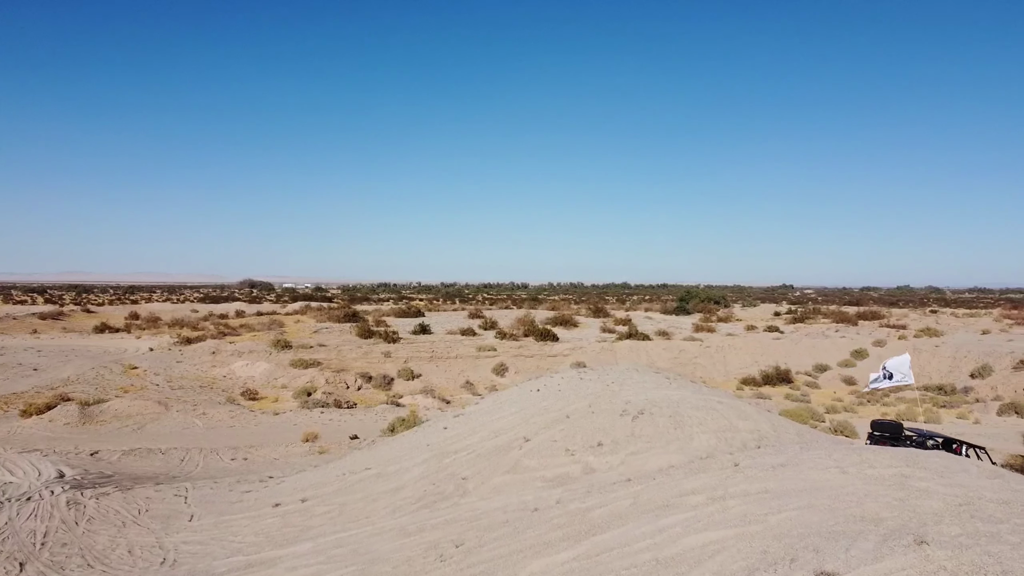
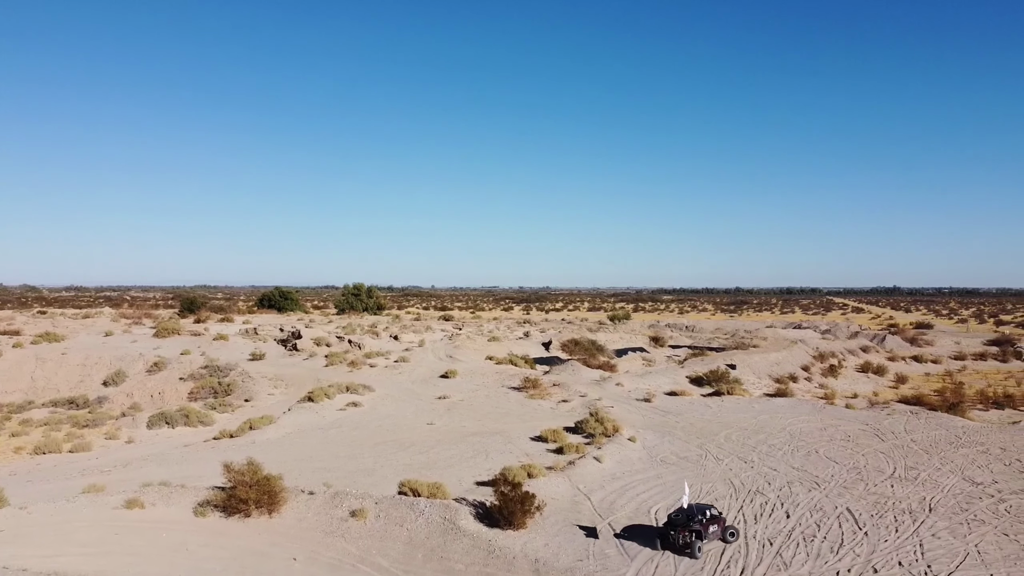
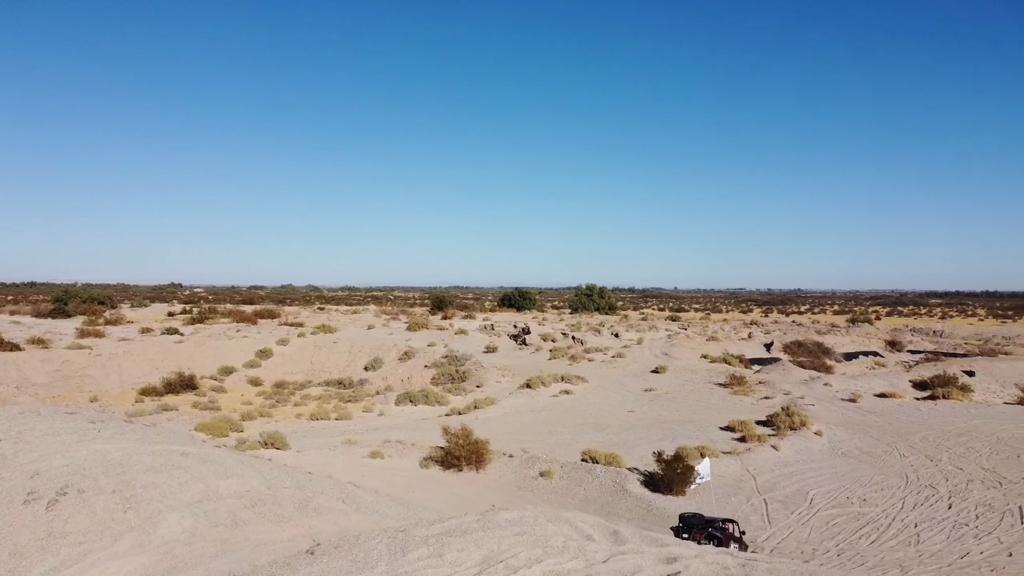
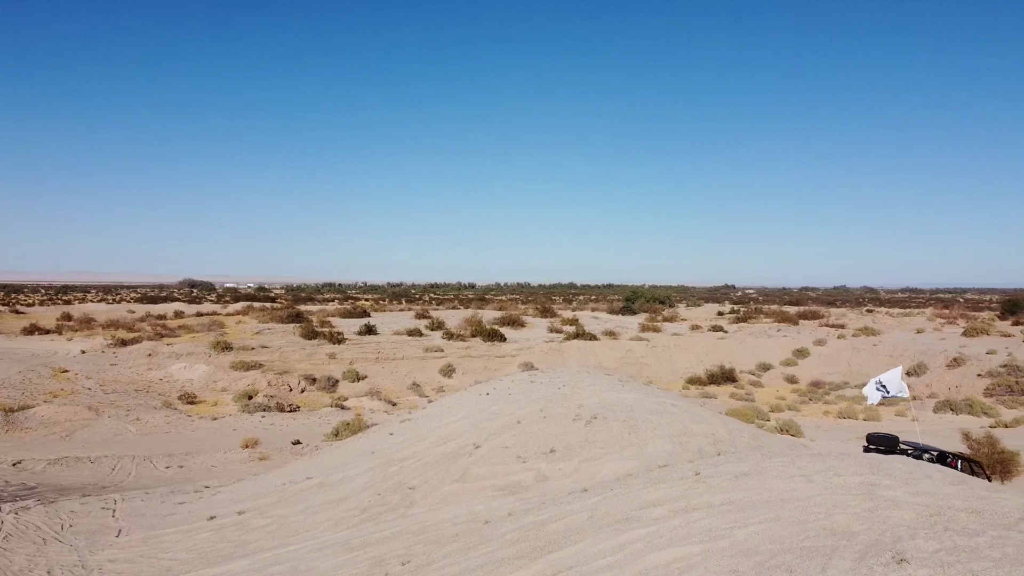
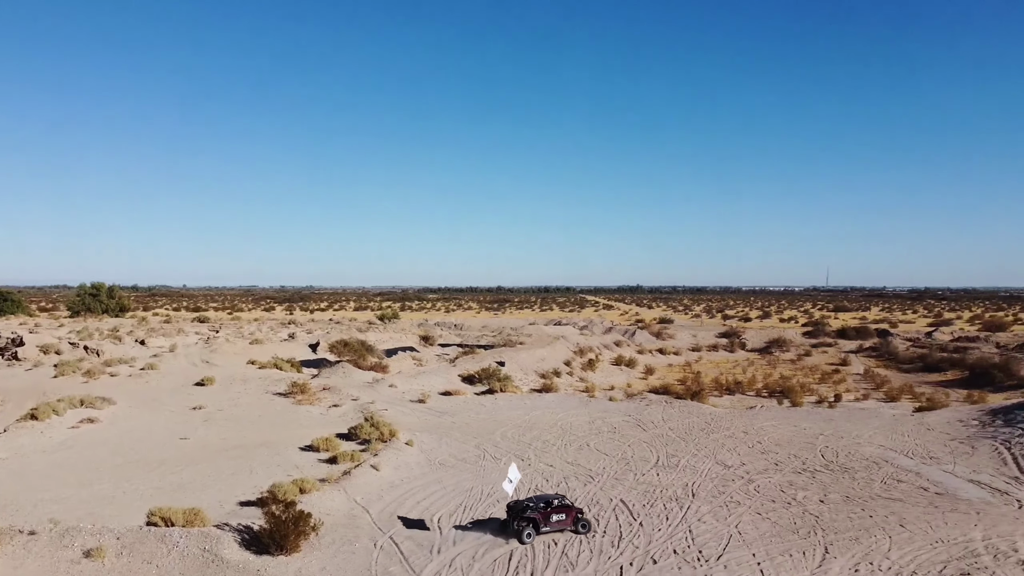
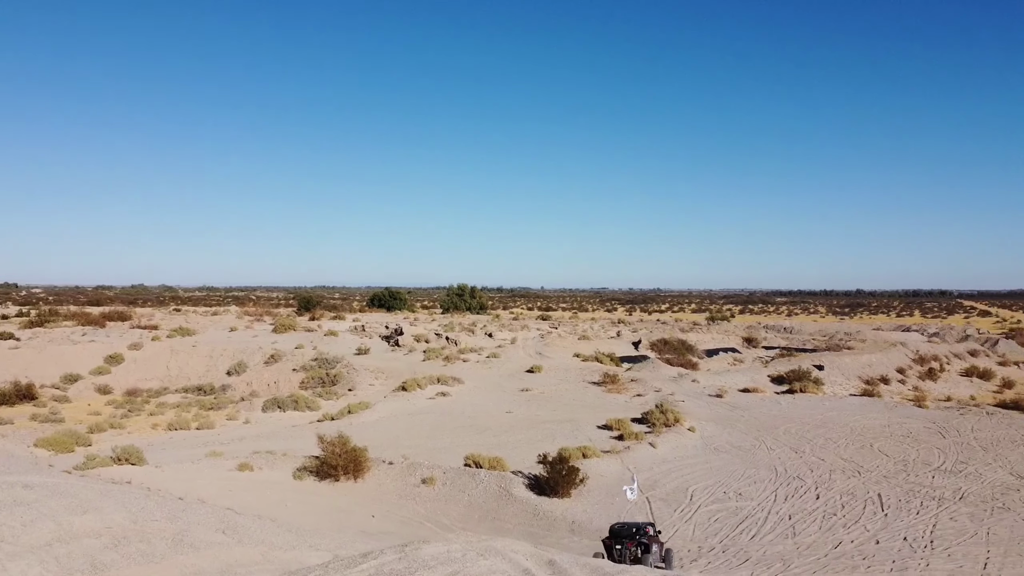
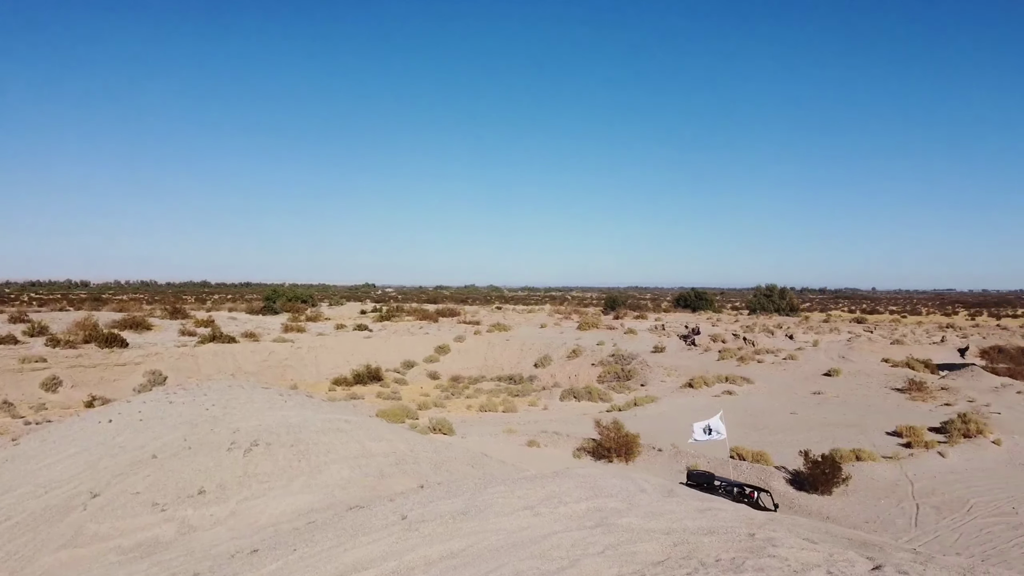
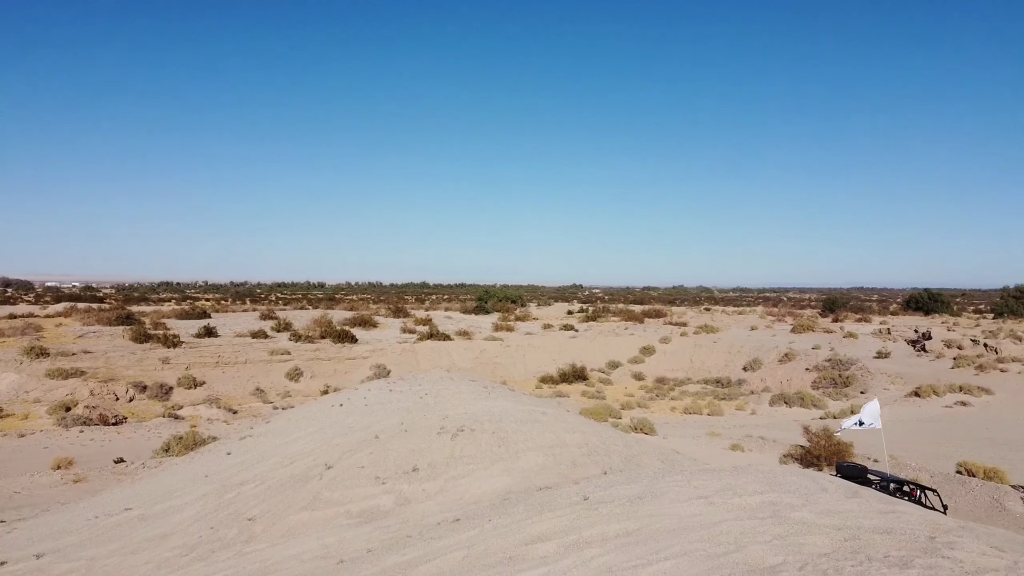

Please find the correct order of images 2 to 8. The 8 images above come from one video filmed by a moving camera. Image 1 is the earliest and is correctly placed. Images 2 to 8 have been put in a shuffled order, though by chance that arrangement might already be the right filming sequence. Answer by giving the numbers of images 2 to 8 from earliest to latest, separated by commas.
4, 8, 7, 3, 6, 2, 5
